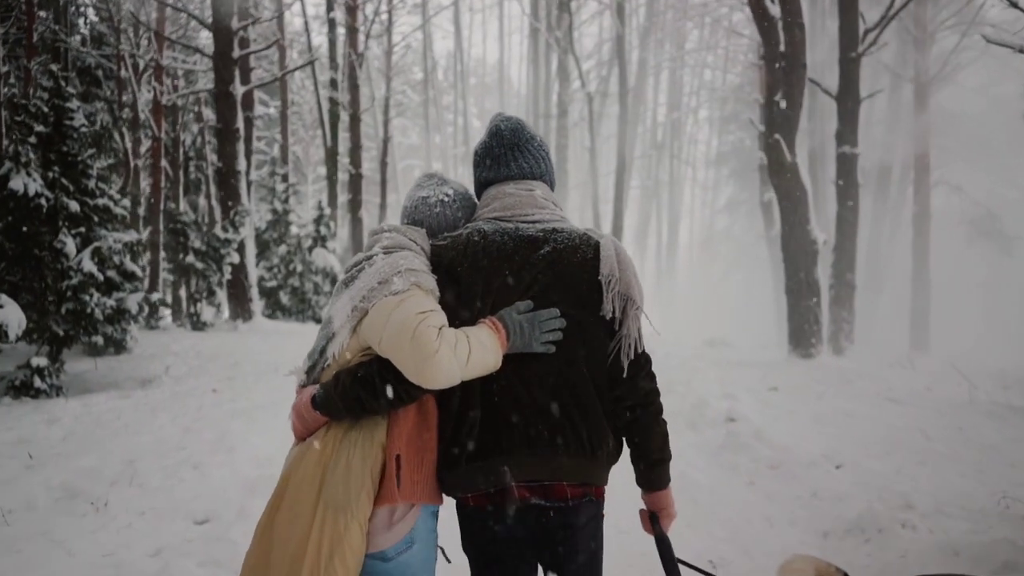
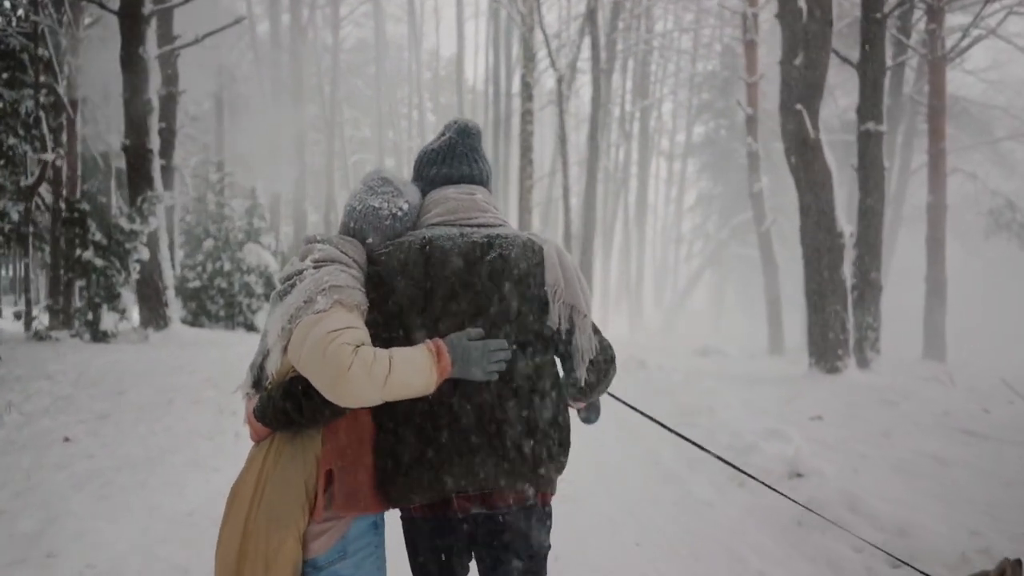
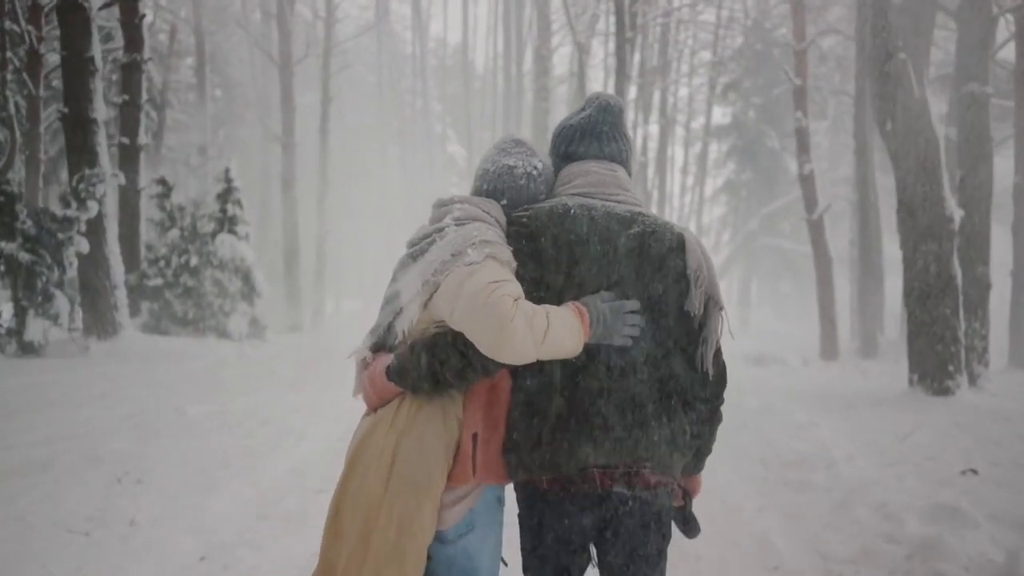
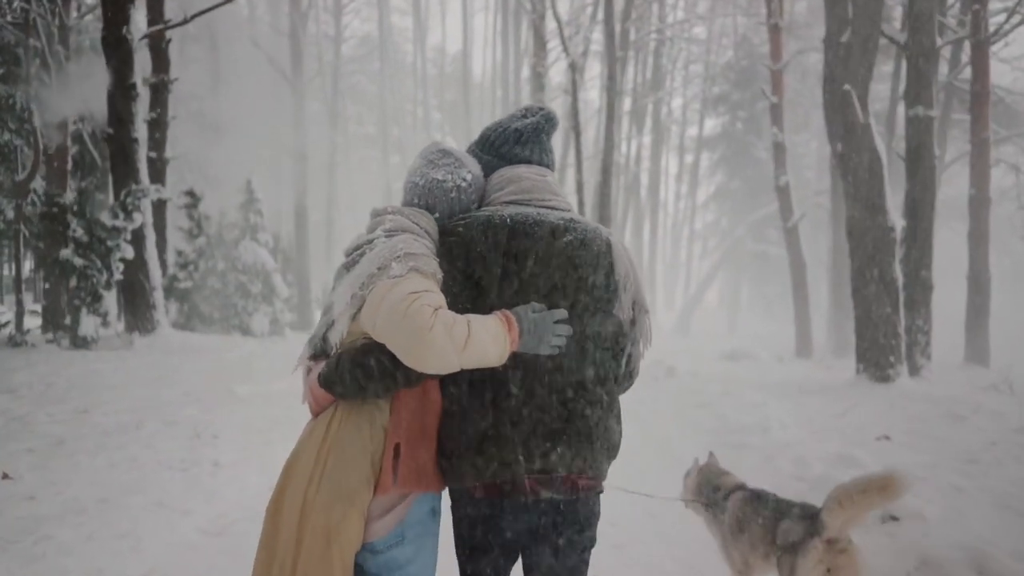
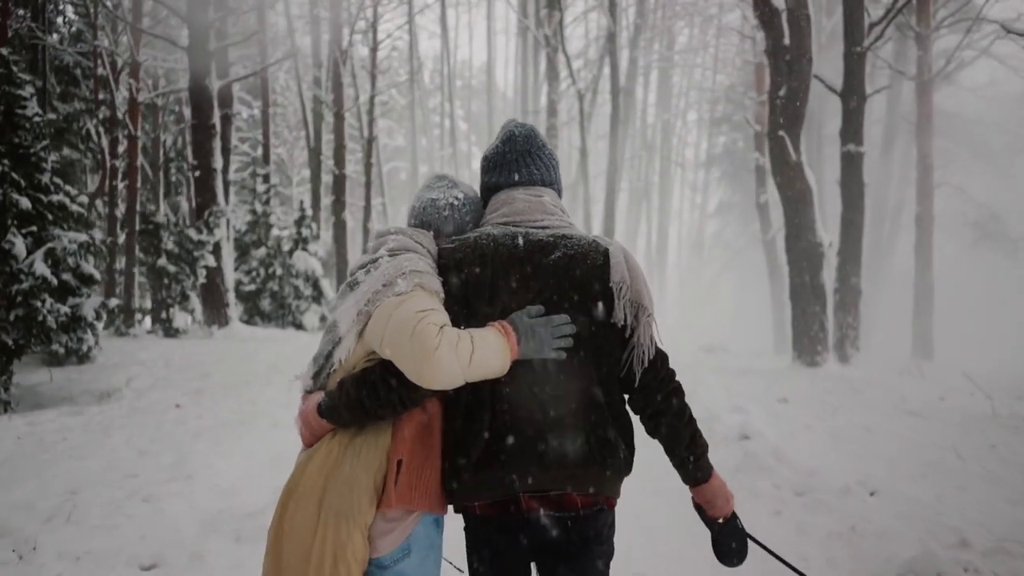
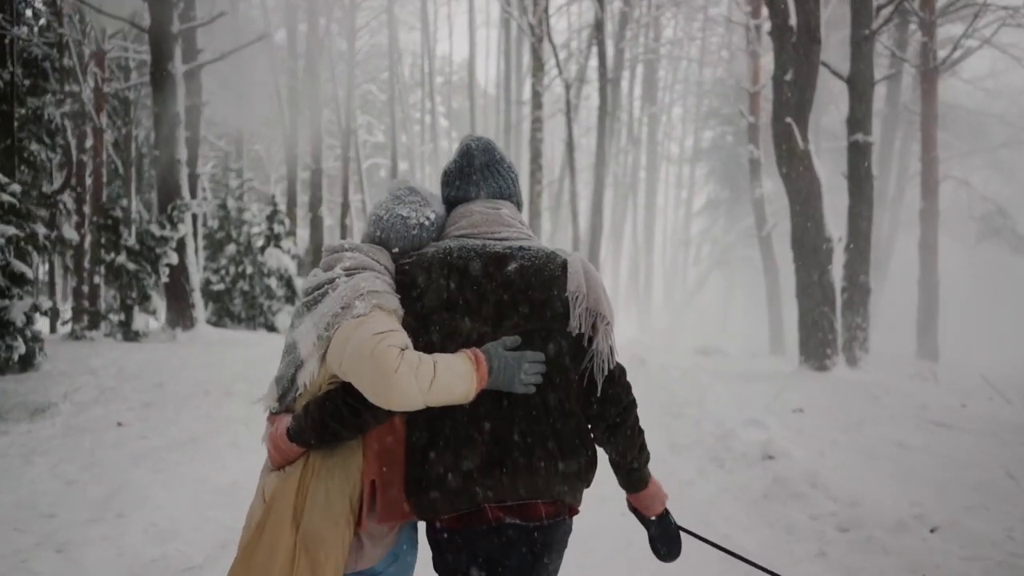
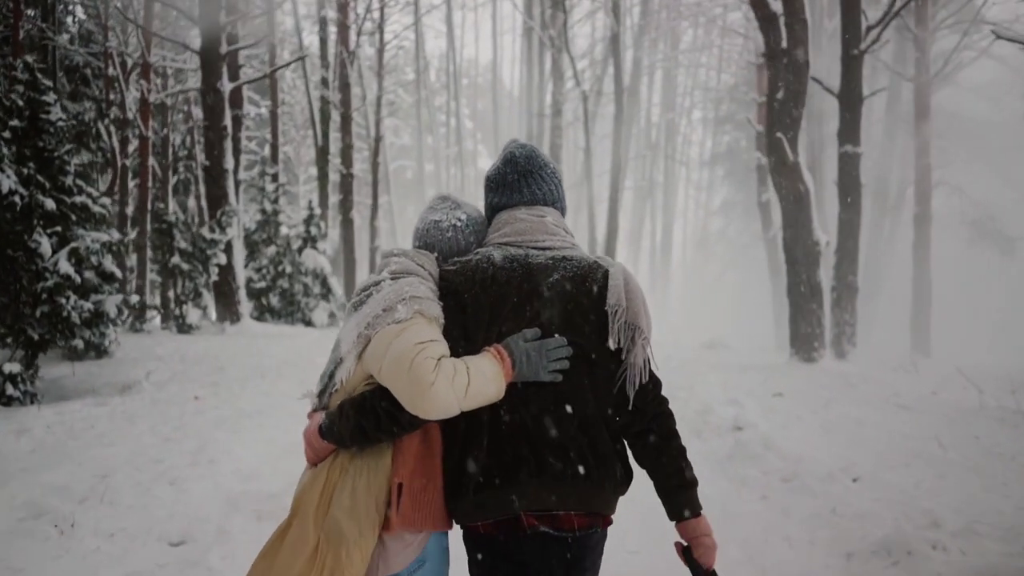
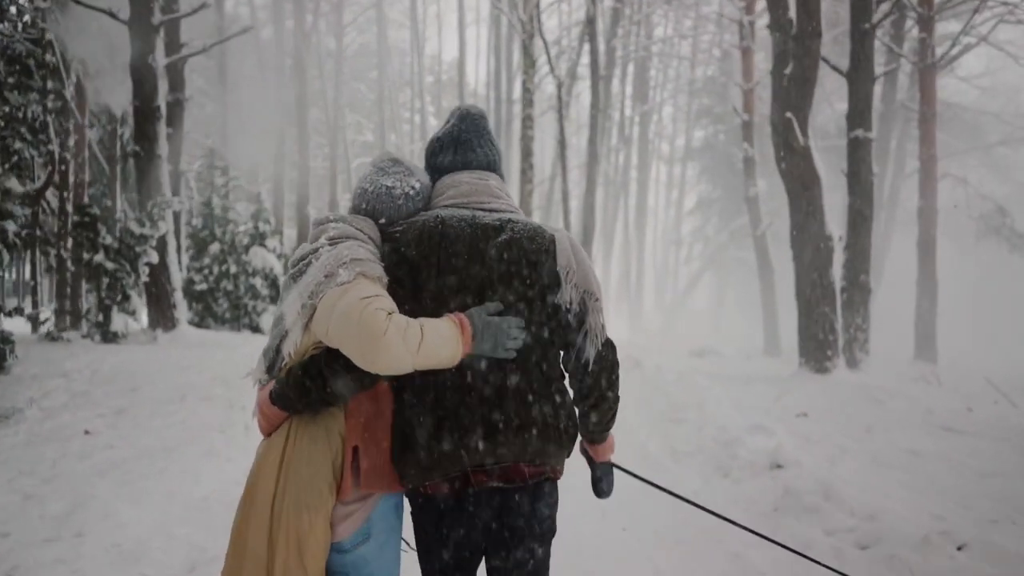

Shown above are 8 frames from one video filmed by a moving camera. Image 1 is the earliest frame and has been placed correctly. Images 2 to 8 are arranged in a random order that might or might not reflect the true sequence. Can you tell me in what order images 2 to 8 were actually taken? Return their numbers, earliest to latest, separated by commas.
7, 5, 6, 8, 2, 4, 3
